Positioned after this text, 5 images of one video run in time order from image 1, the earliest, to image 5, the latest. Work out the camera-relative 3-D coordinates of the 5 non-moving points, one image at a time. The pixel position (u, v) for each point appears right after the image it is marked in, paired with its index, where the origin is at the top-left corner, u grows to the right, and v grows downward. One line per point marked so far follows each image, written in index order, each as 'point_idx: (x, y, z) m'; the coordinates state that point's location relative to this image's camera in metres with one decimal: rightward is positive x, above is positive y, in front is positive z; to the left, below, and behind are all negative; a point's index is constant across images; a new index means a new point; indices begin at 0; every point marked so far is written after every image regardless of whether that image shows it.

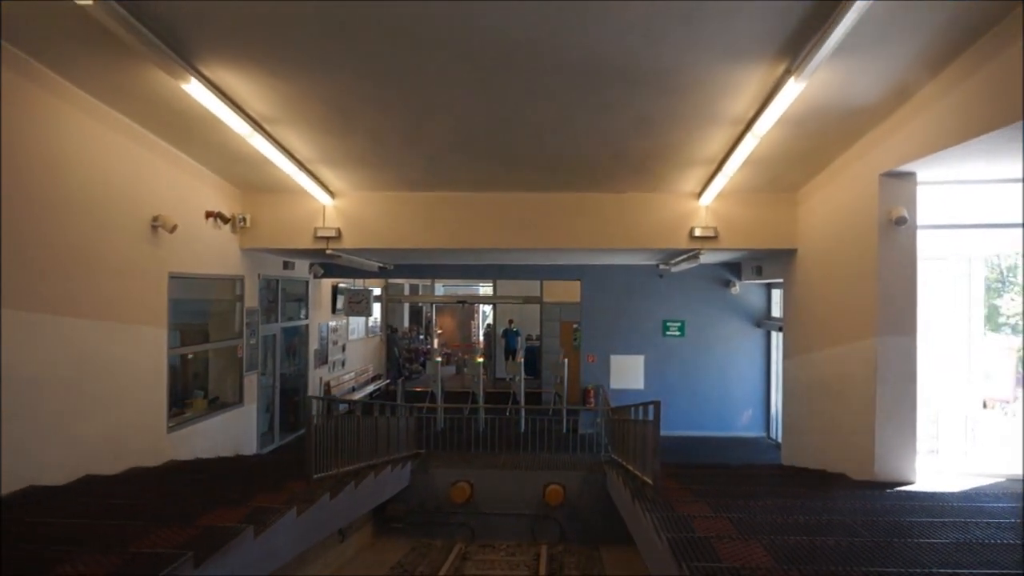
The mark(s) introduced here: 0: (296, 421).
0: (-2.8, -1.7, +9.0) m
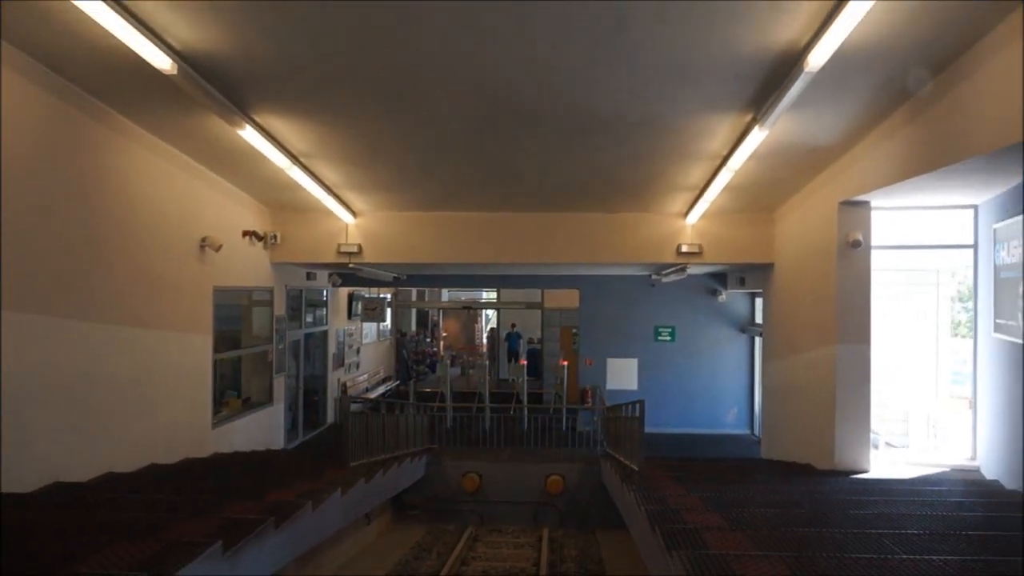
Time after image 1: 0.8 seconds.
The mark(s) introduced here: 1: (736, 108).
0: (-2.7, -1.8, +9.8) m
1: (+1.6, +1.3, +4.9) m
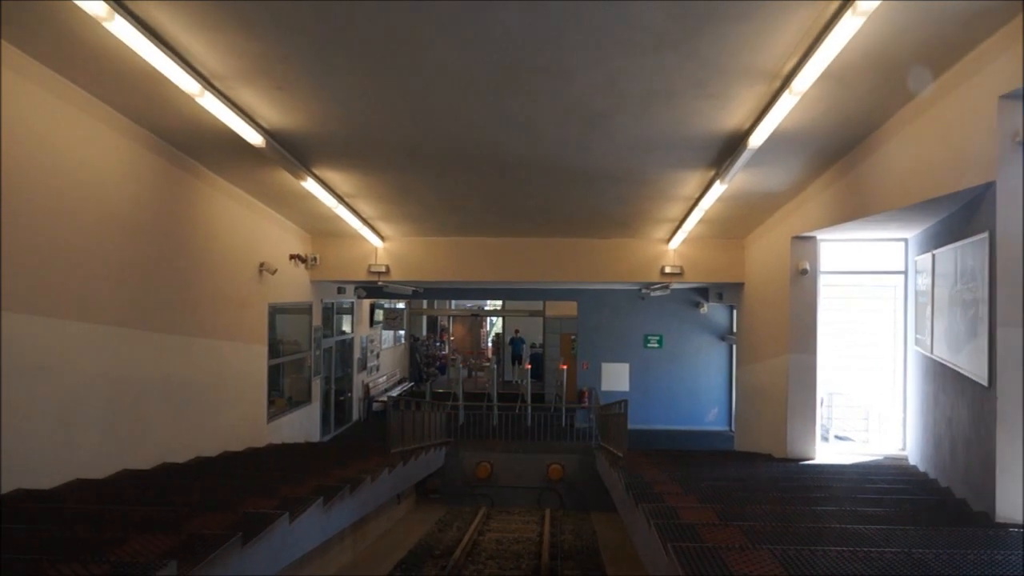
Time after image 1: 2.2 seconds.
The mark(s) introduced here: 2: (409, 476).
0: (-2.6, -2.0, +11.0) m
1: (+1.7, +1.1, +6.1) m
2: (-1.1, -2.0, +7.4) m
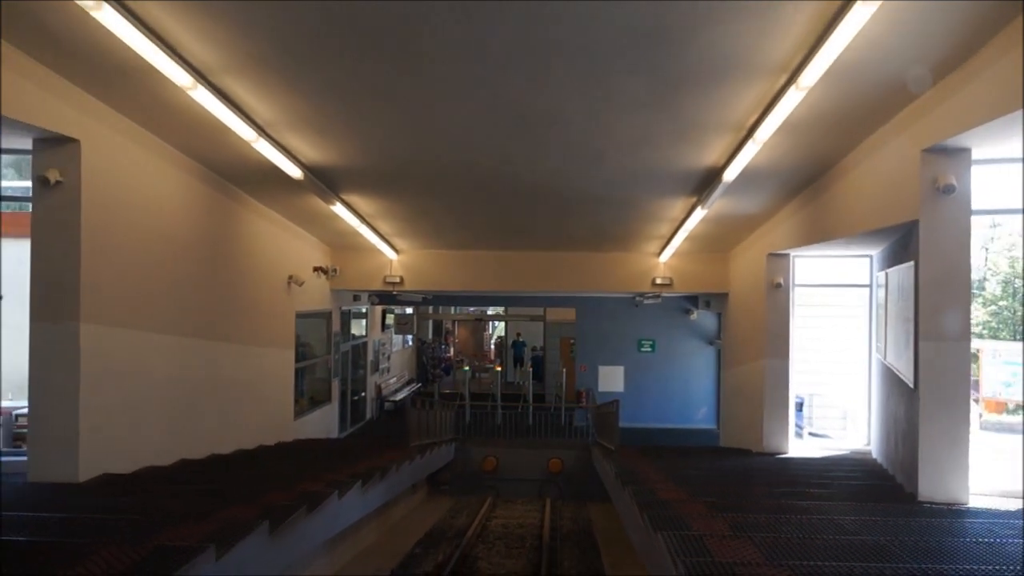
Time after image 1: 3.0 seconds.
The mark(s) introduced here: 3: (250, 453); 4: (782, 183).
0: (-2.6, -2.1, +11.8) m
1: (+1.7, +0.9, +6.9) m
2: (-1.1, -2.1, +8.2) m
3: (-2.6, -1.6, +7.0) m
4: (+2.5, +1.0, +6.6) m
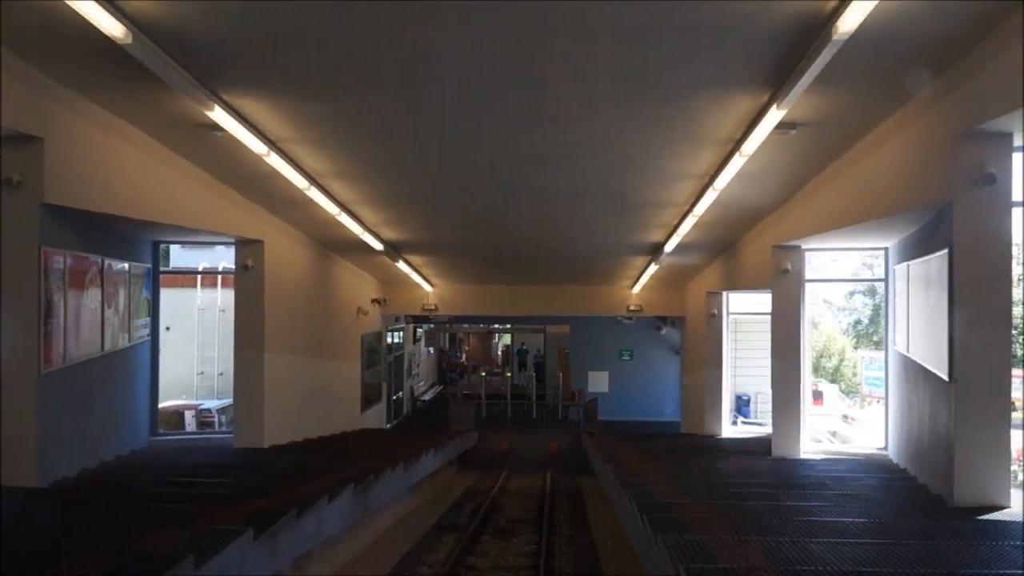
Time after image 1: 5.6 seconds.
0: (-2.4, -2.6, +14.8) m
1: (+1.9, +0.5, +9.9) m
2: (-0.9, -2.6, +11.2) m
3: (-2.4, -2.1, +10.0) m
4: (+2.7, +0.6, +9.6) m
